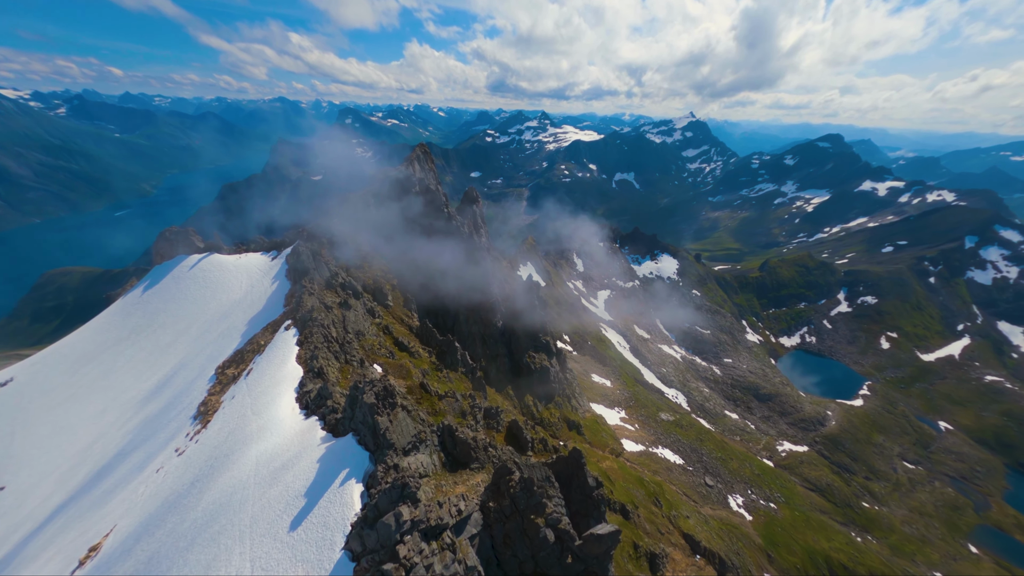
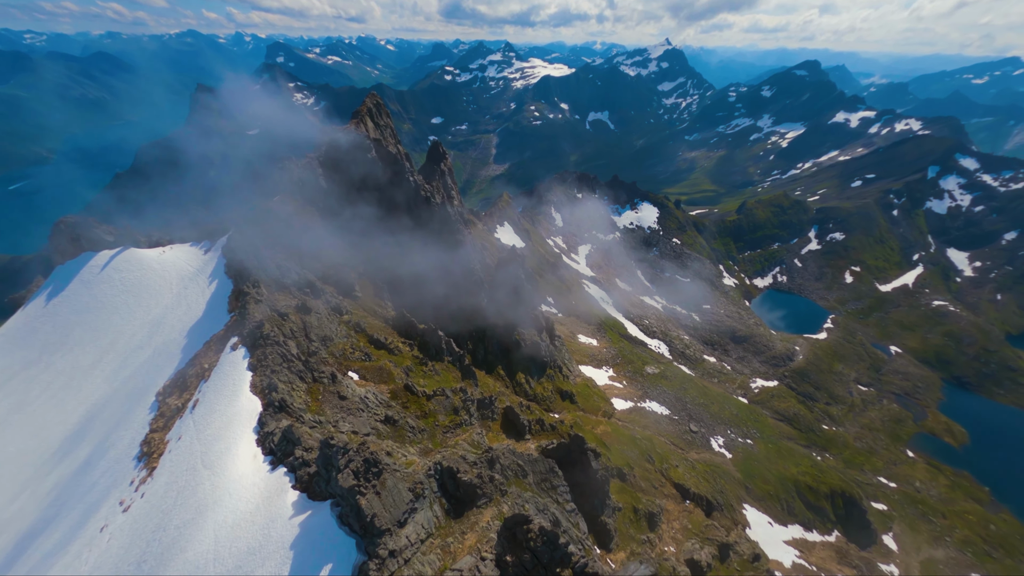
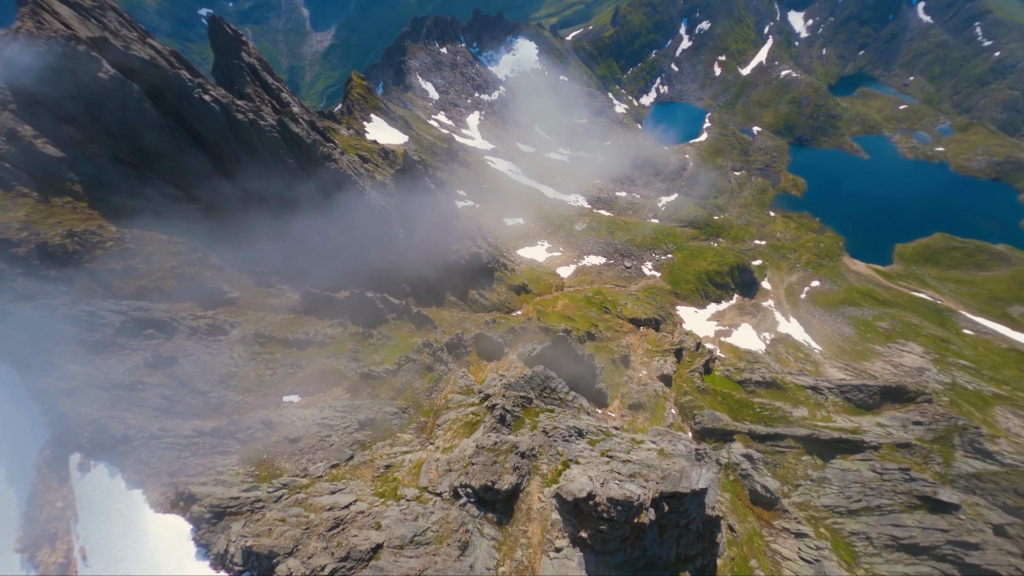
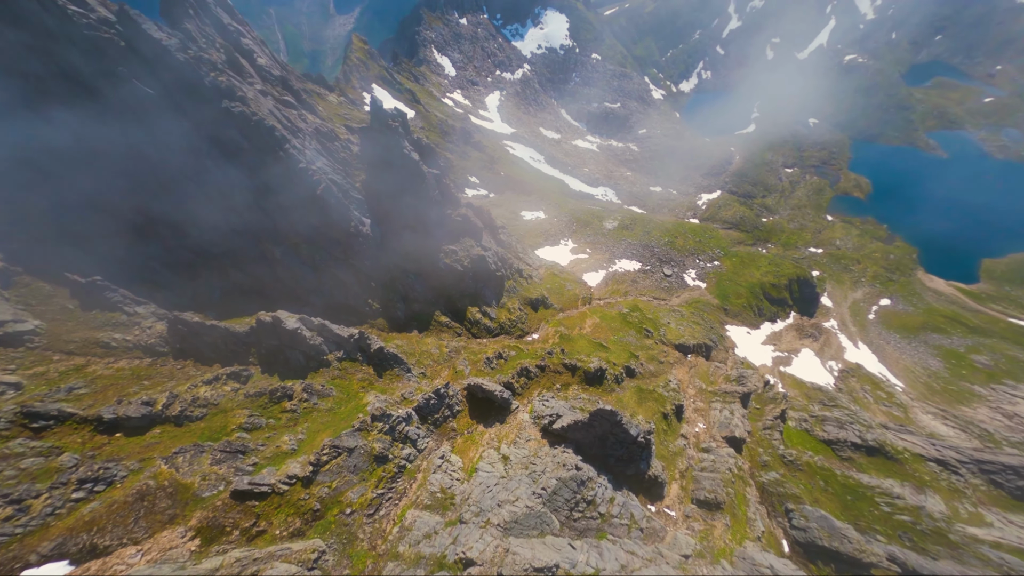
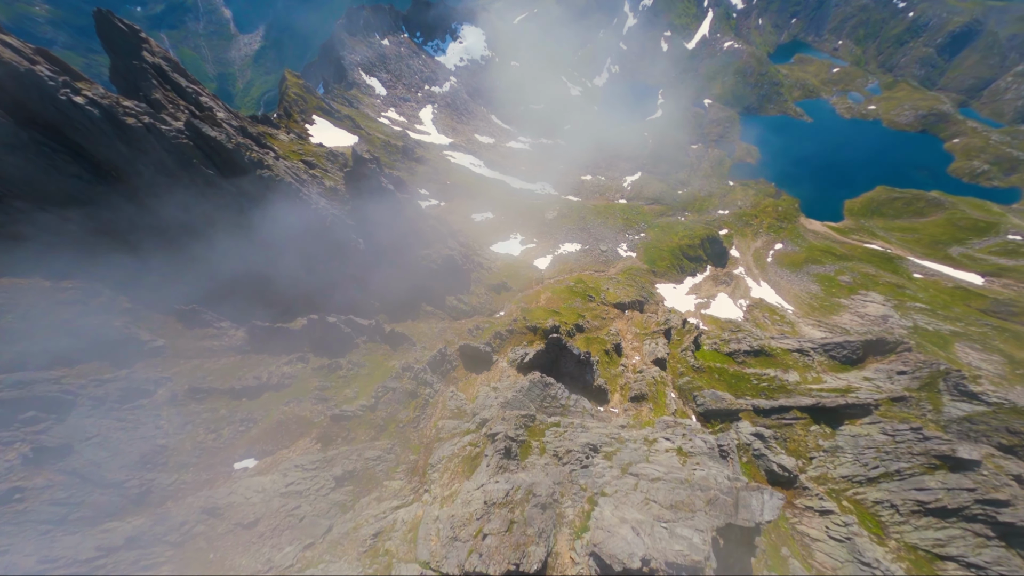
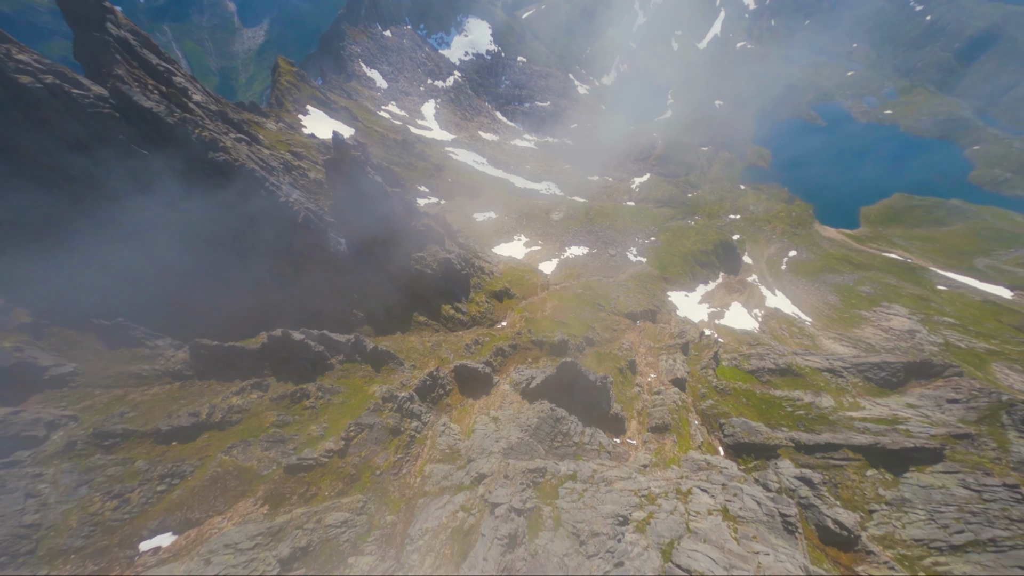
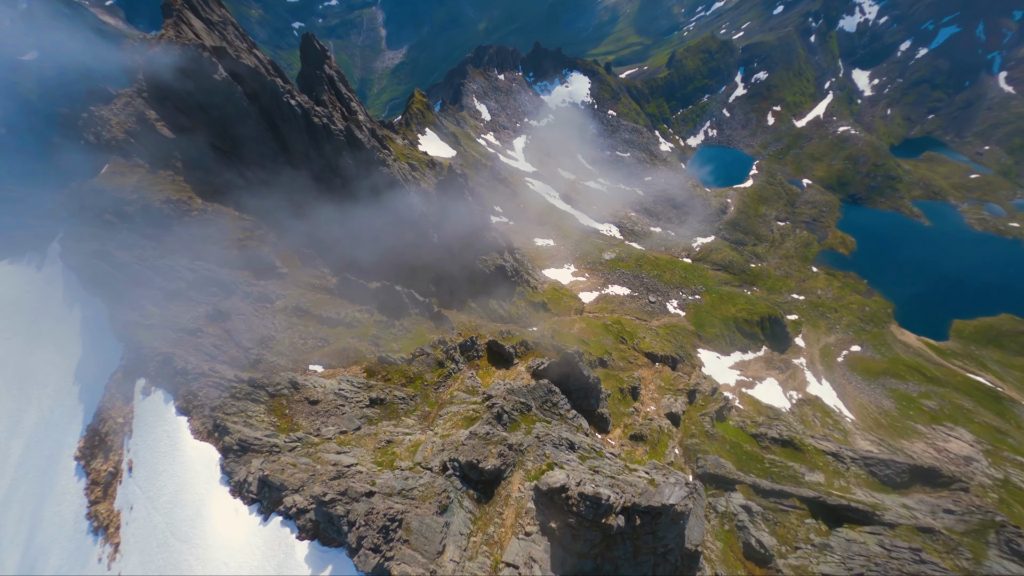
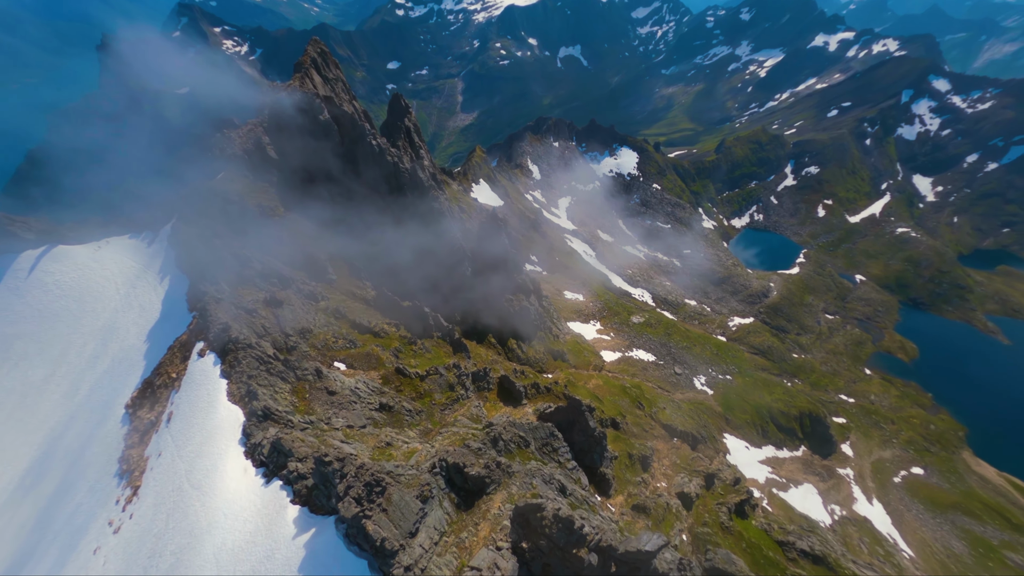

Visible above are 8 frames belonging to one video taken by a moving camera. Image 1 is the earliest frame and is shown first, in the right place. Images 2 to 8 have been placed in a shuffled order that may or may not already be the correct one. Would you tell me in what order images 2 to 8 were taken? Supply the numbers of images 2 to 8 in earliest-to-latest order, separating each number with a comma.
2, 8, 7, 3, 5, 6, 4
